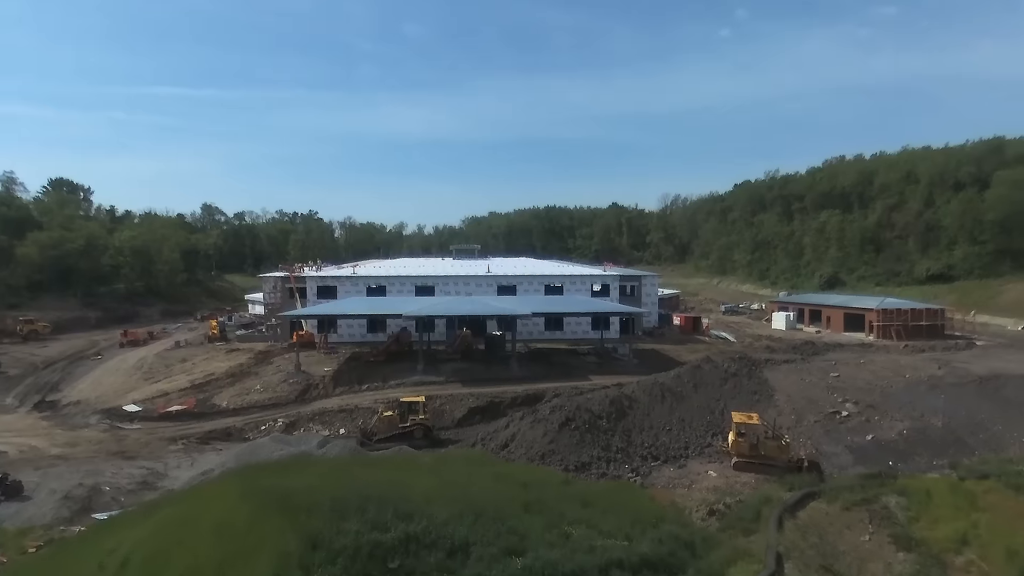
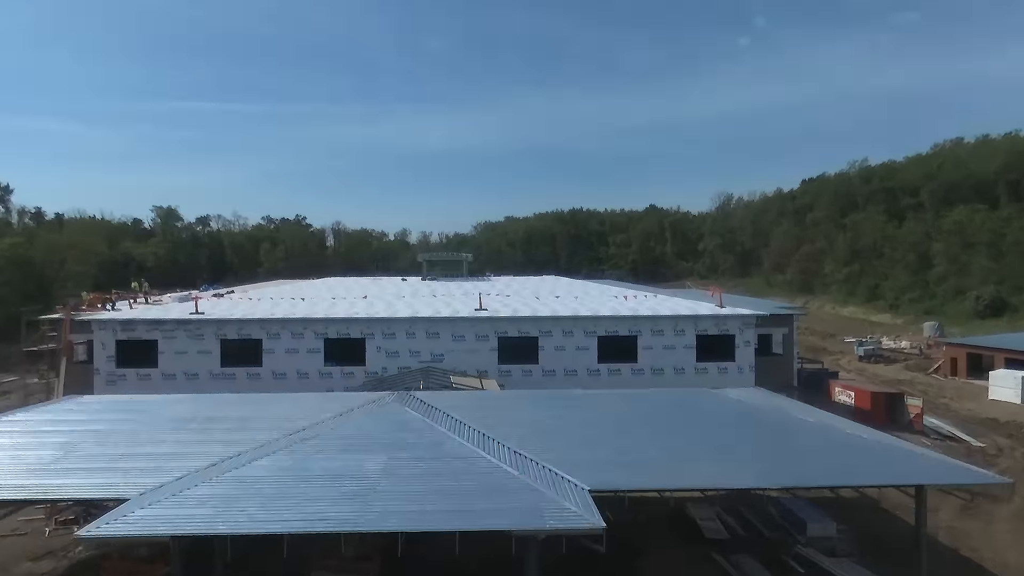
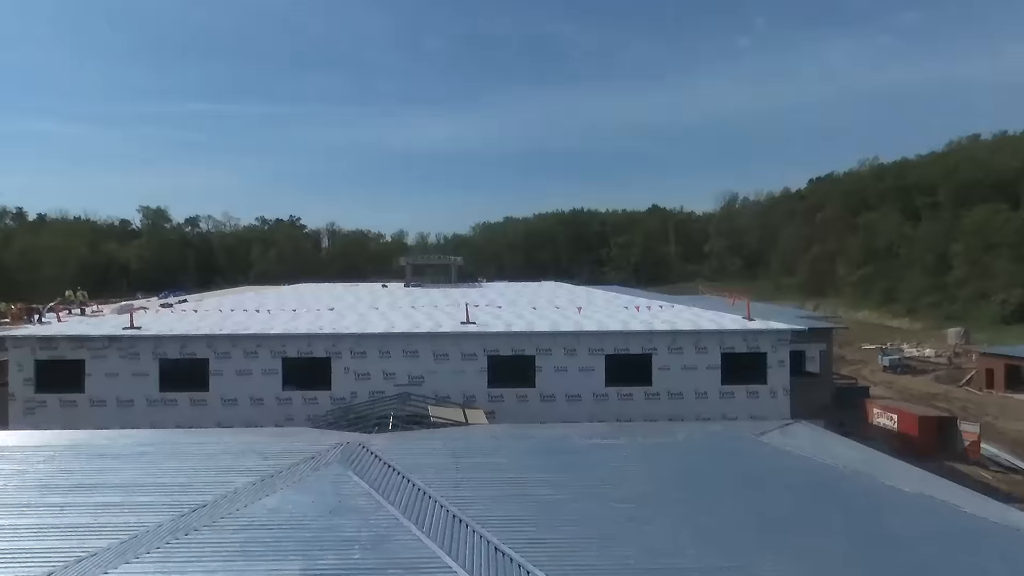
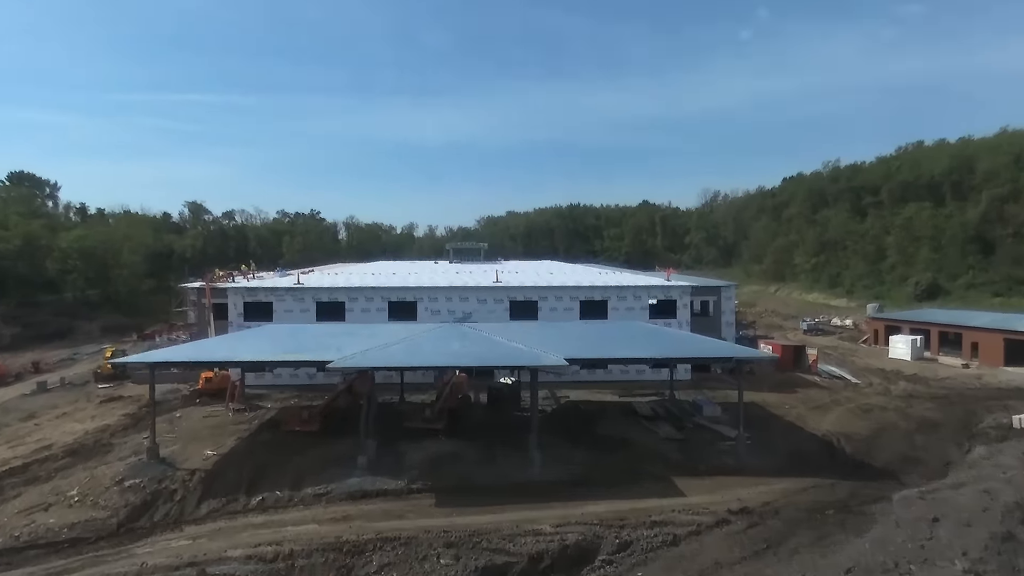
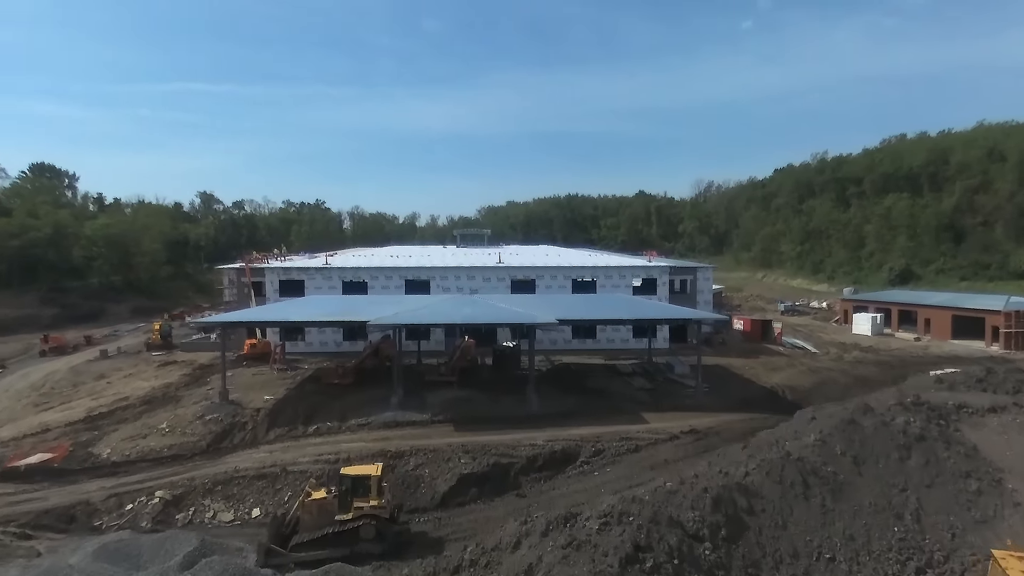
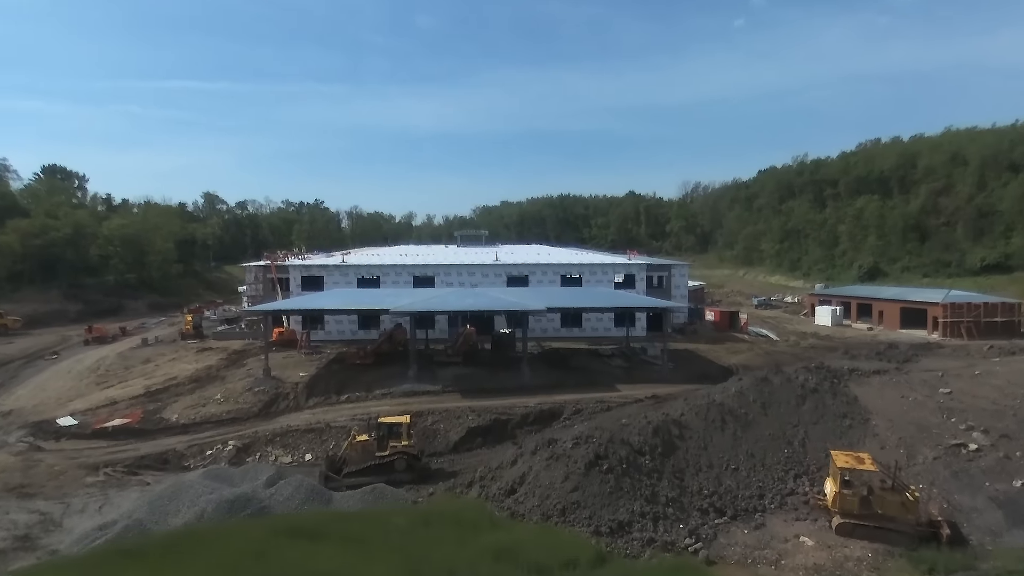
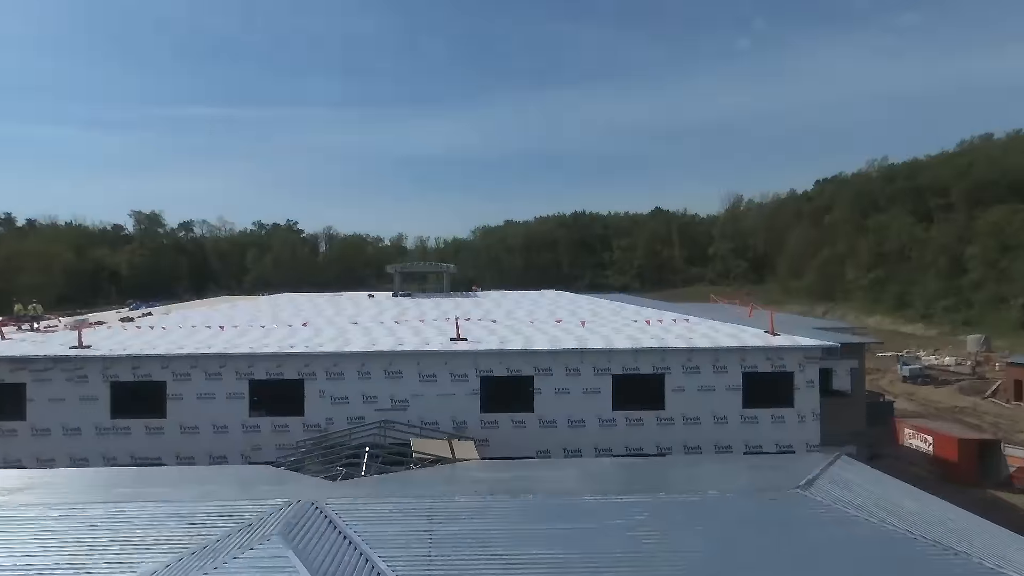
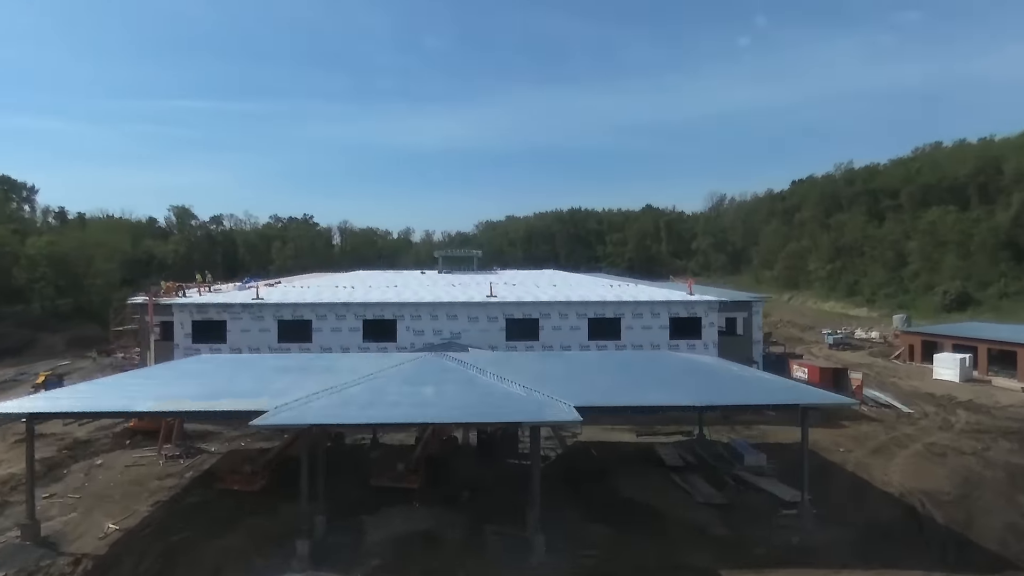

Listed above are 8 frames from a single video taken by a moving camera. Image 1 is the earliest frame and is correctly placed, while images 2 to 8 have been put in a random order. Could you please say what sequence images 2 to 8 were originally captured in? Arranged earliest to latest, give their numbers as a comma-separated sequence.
6, 5, 4, 8, 2, 3, 7
